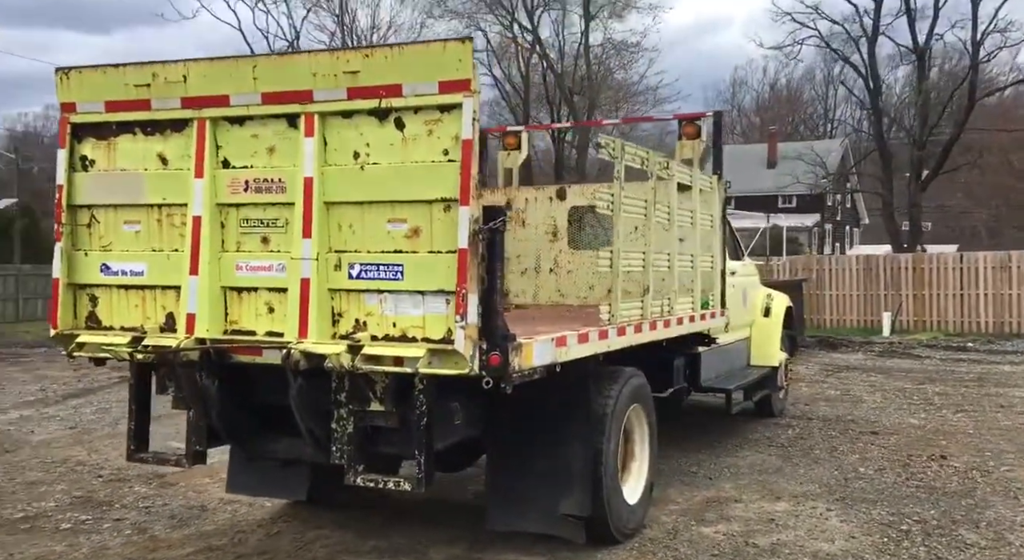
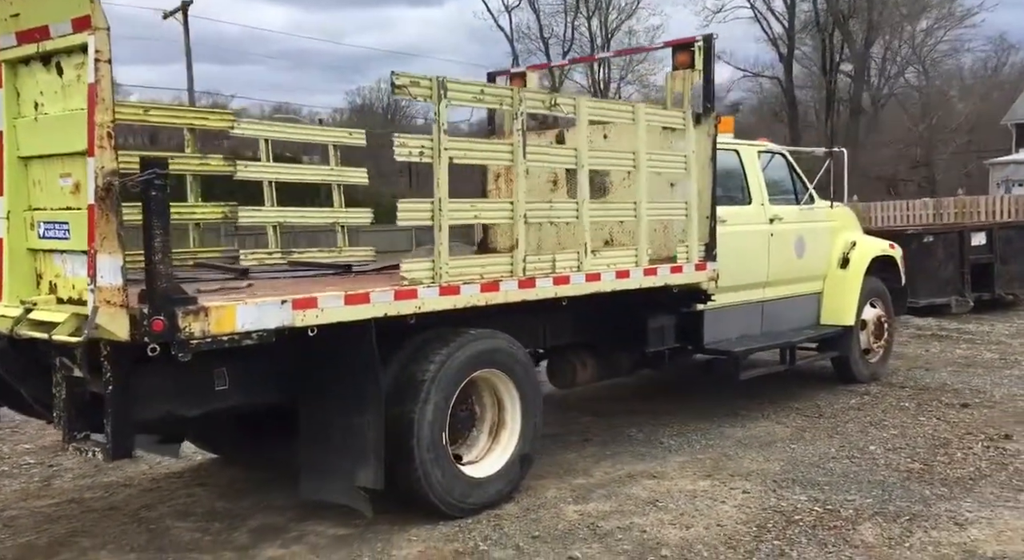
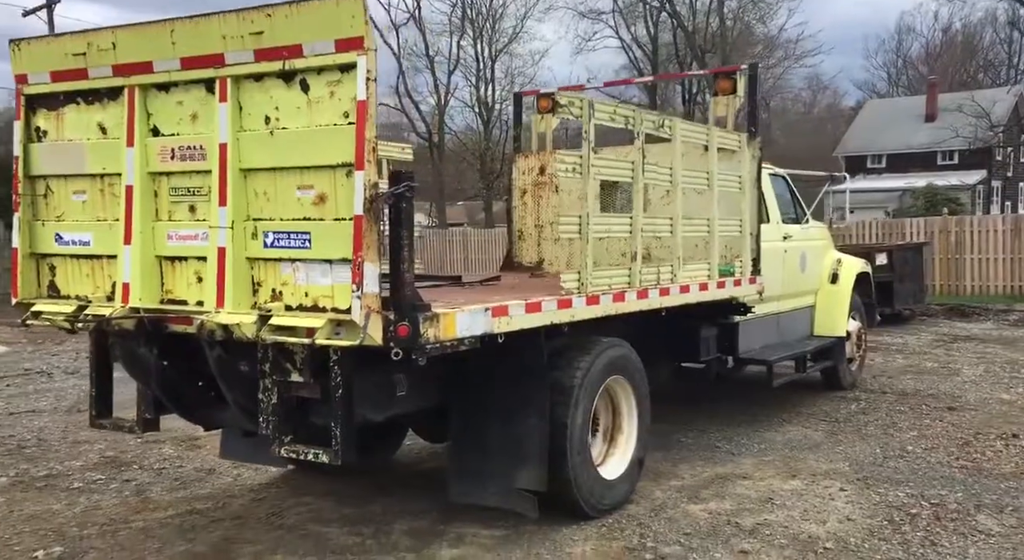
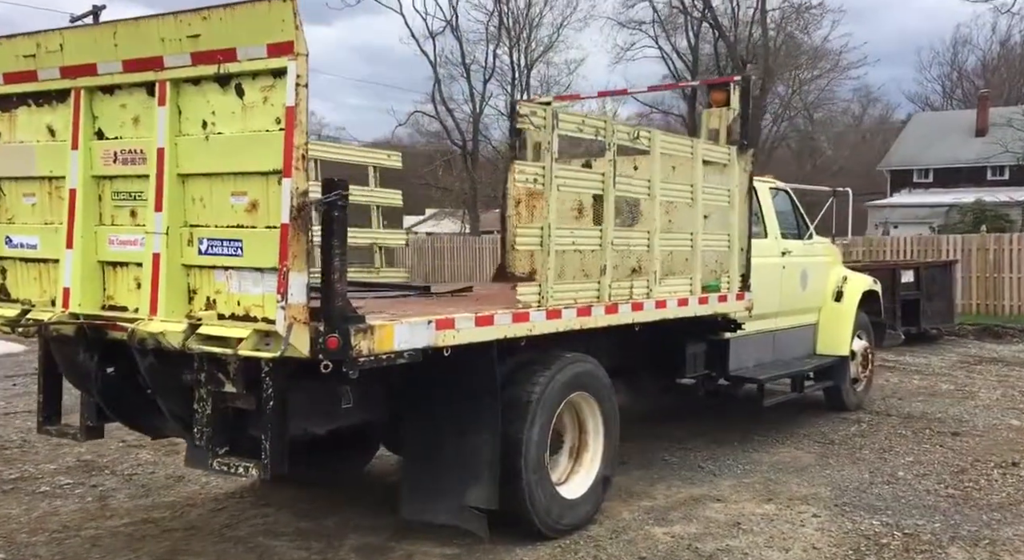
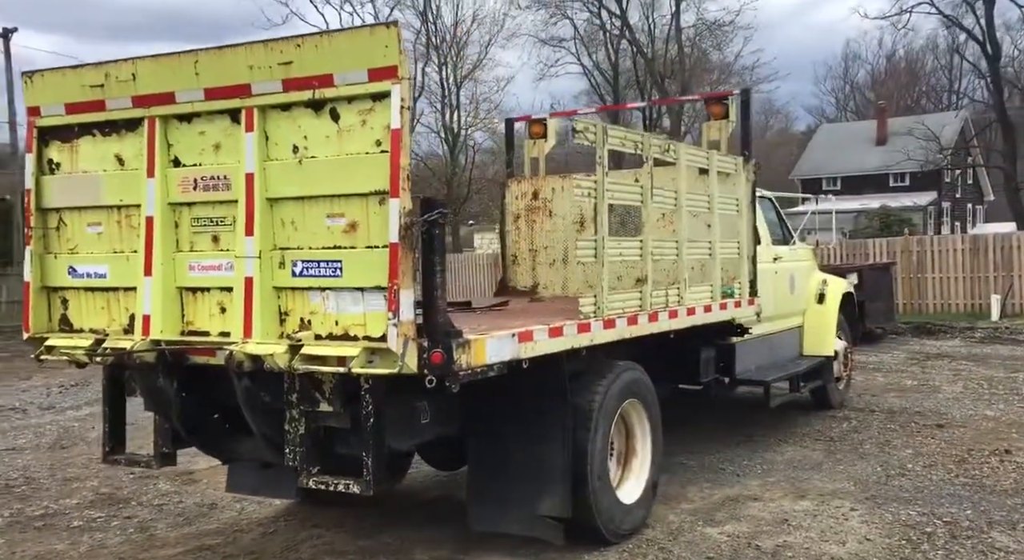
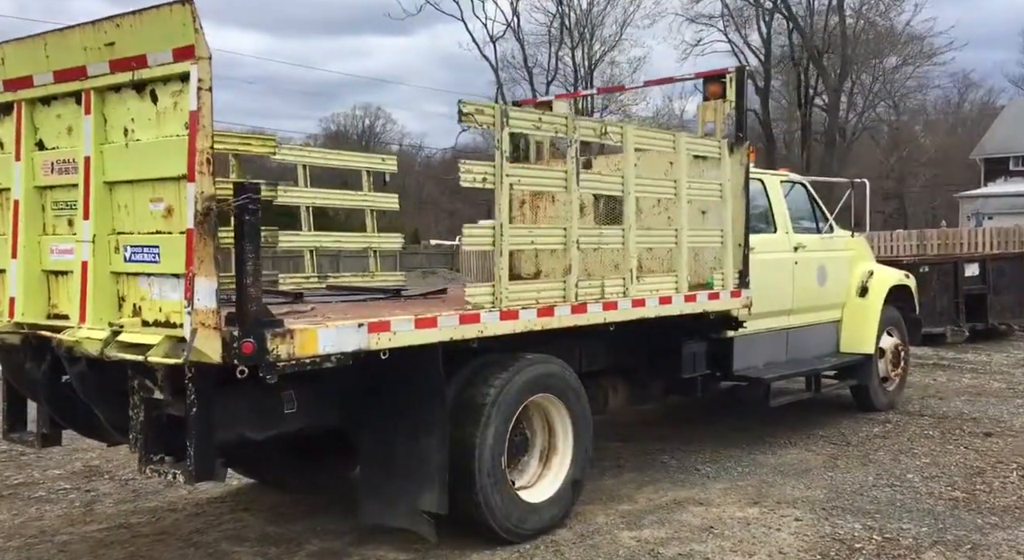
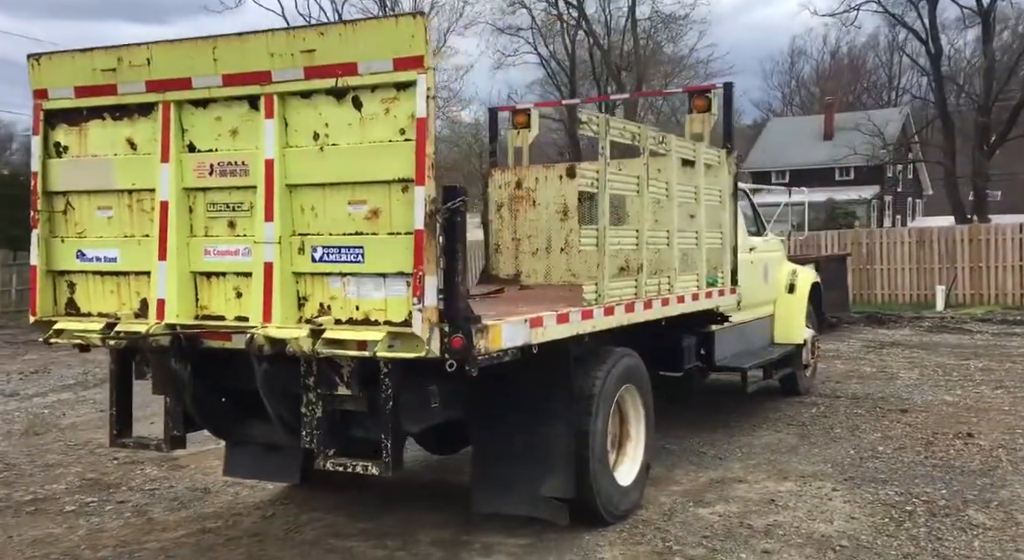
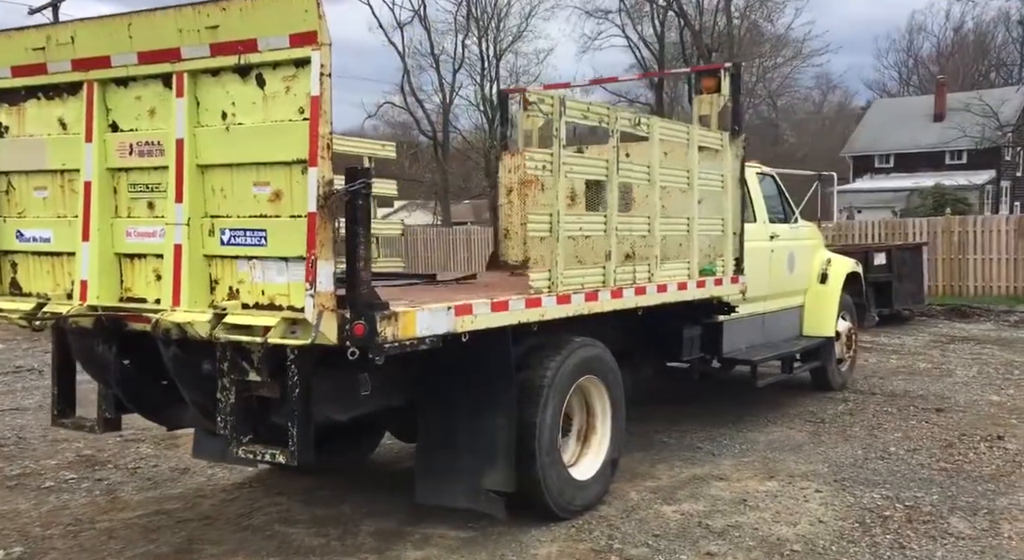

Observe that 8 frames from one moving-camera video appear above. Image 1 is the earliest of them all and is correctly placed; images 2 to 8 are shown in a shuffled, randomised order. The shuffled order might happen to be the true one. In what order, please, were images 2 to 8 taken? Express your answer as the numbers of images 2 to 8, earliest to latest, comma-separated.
7, 5, 3, 8, 4, 6, 2
